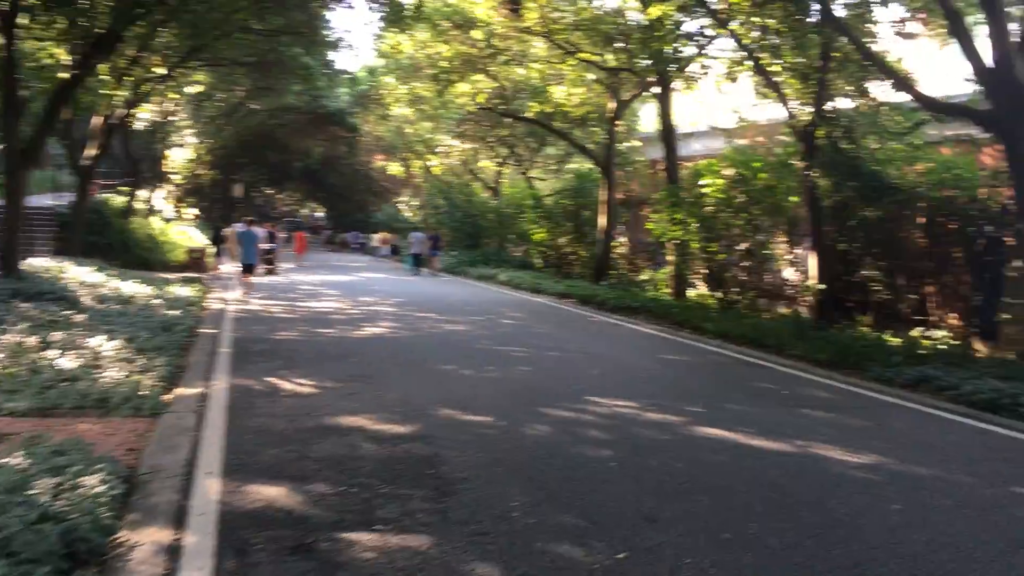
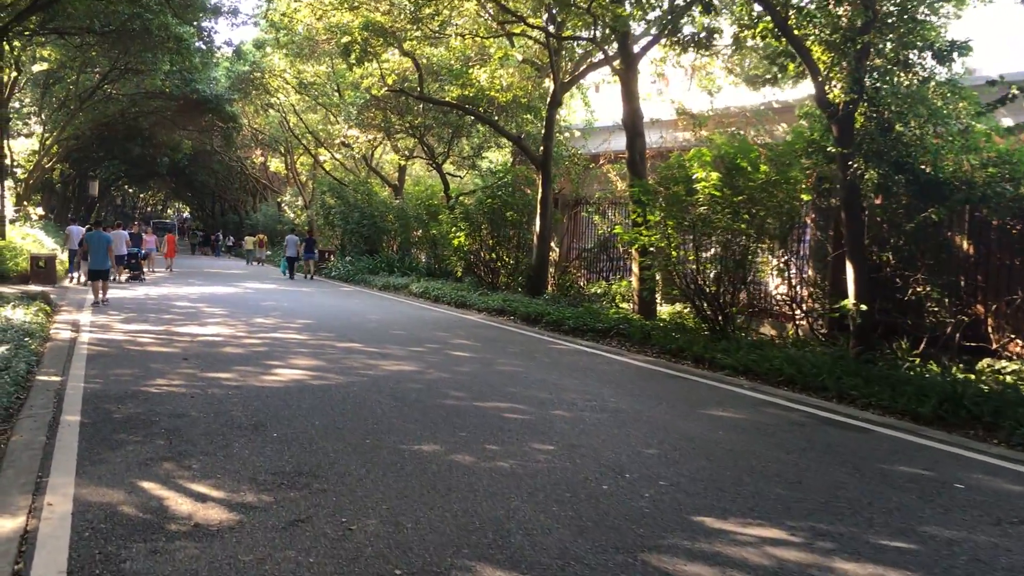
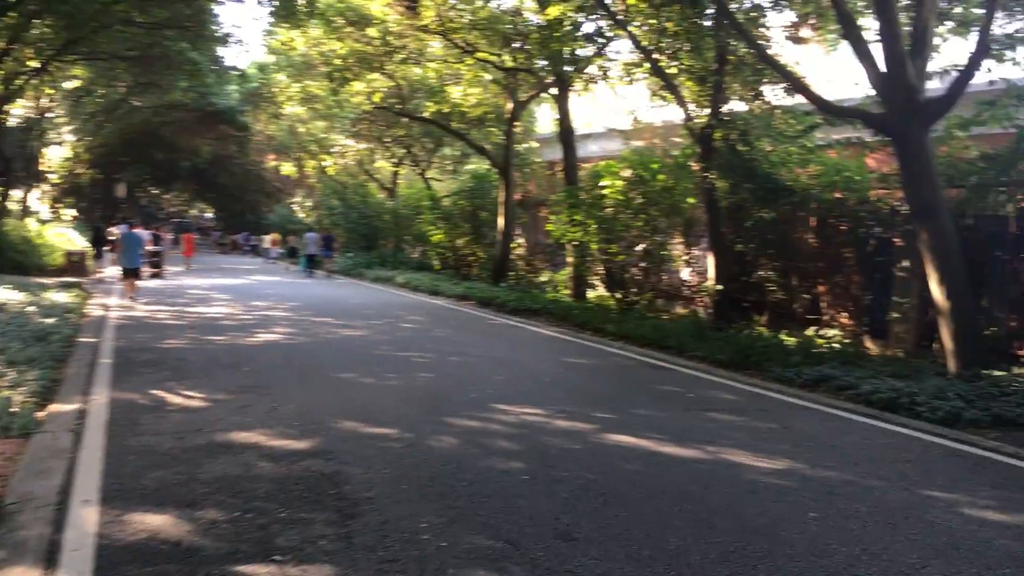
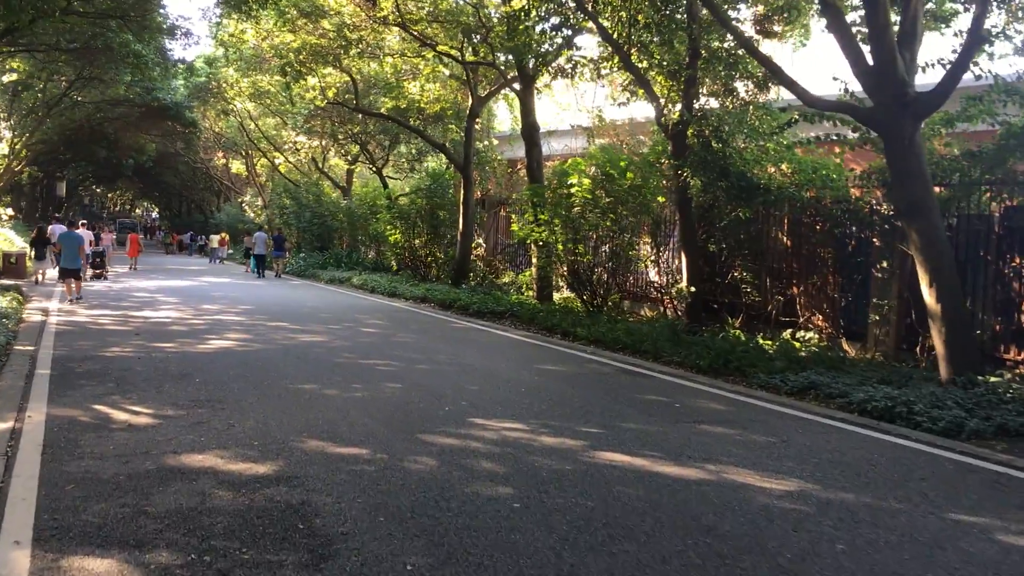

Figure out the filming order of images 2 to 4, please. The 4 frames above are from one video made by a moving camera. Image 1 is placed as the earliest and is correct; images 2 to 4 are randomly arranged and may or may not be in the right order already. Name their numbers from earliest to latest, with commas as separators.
3, 4, 2
